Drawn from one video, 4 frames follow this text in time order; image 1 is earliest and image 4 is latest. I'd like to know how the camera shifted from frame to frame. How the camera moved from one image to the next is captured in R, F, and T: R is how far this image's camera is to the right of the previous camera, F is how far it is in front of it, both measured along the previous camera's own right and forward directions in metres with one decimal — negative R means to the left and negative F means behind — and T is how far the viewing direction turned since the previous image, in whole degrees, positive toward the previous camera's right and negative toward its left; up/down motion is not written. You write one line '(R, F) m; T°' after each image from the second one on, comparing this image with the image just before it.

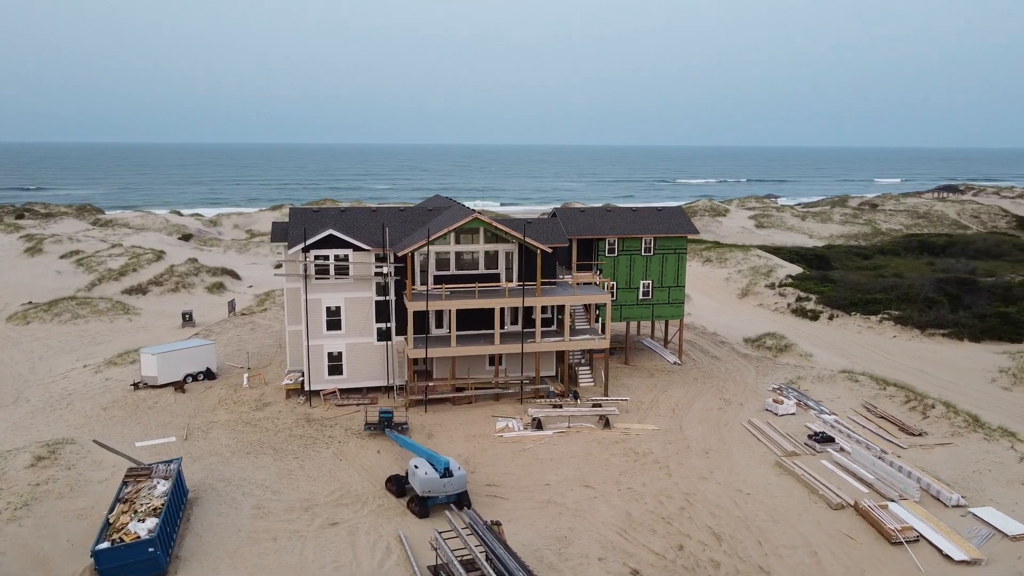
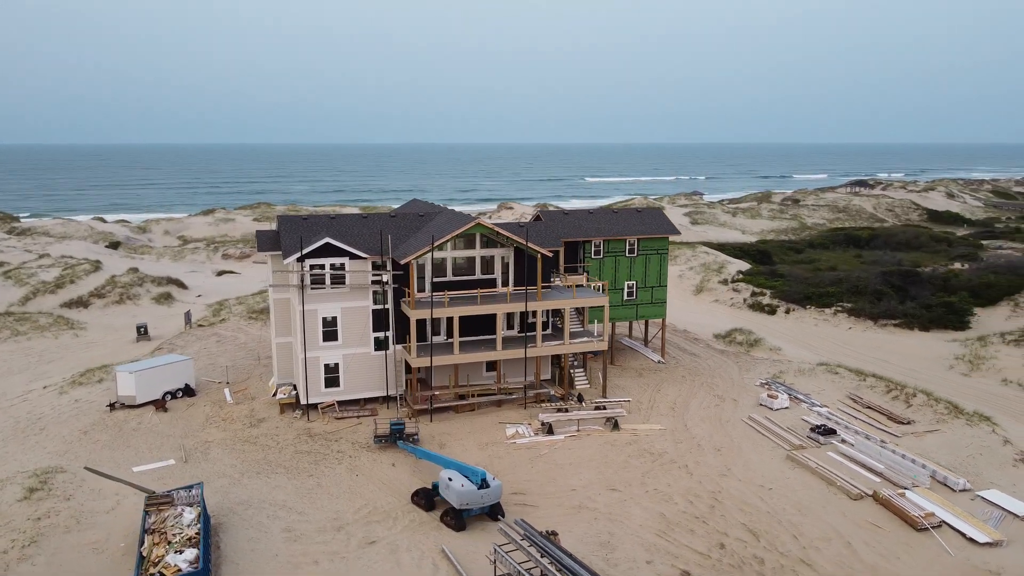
(-2.7, +0.3) m; +6°
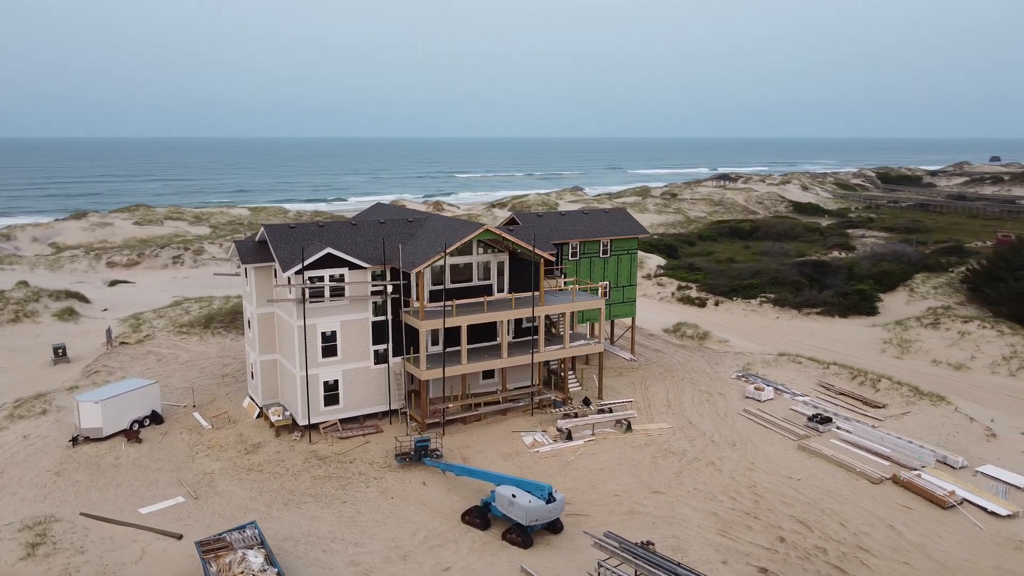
(-4.5, +0.8) m; +11°
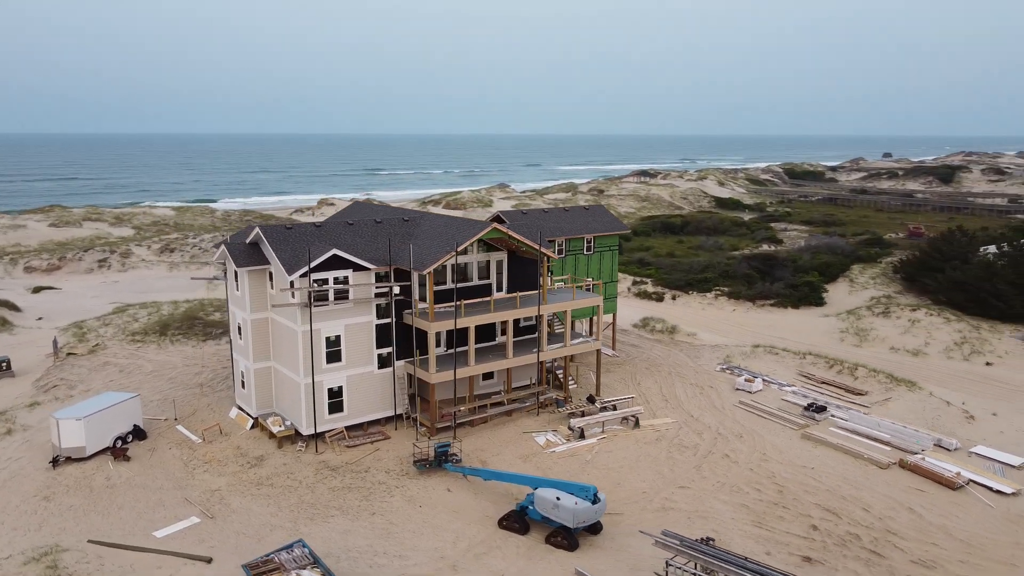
(-2.9, +0.5) m; +7°
